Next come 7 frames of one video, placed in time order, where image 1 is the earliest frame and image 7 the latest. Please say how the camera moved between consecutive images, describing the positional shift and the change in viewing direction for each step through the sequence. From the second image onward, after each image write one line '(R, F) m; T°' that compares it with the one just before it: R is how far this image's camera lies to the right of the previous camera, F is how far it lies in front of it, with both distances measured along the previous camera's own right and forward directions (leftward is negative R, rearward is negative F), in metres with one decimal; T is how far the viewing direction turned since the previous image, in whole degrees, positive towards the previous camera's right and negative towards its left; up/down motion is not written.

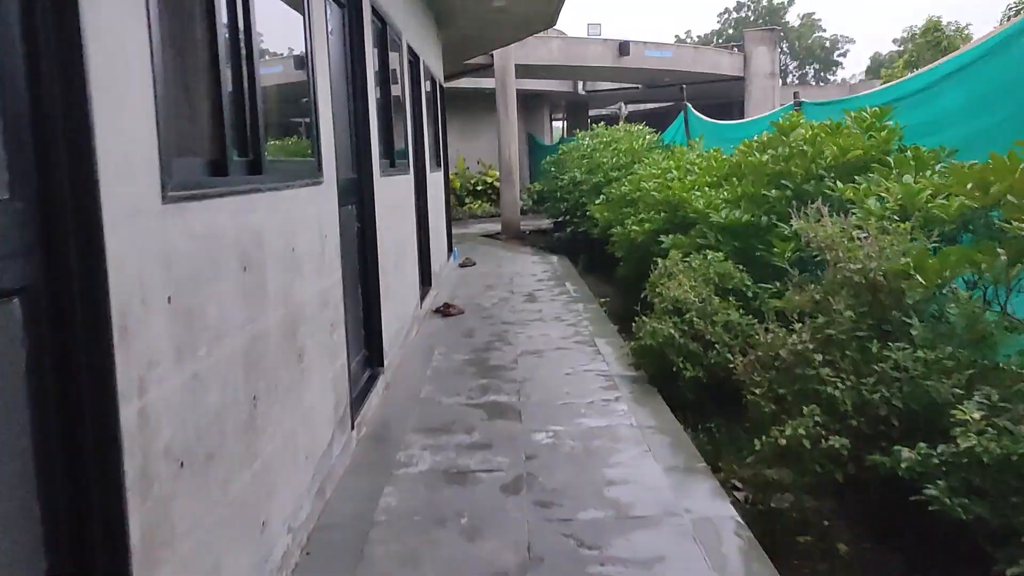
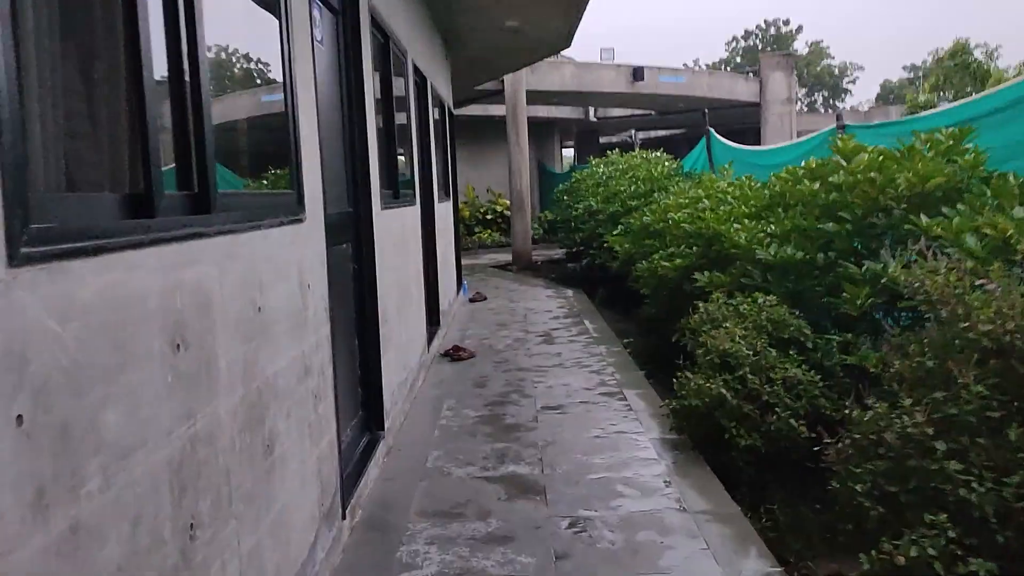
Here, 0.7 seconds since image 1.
(-0.1, +0.6) m; 0°
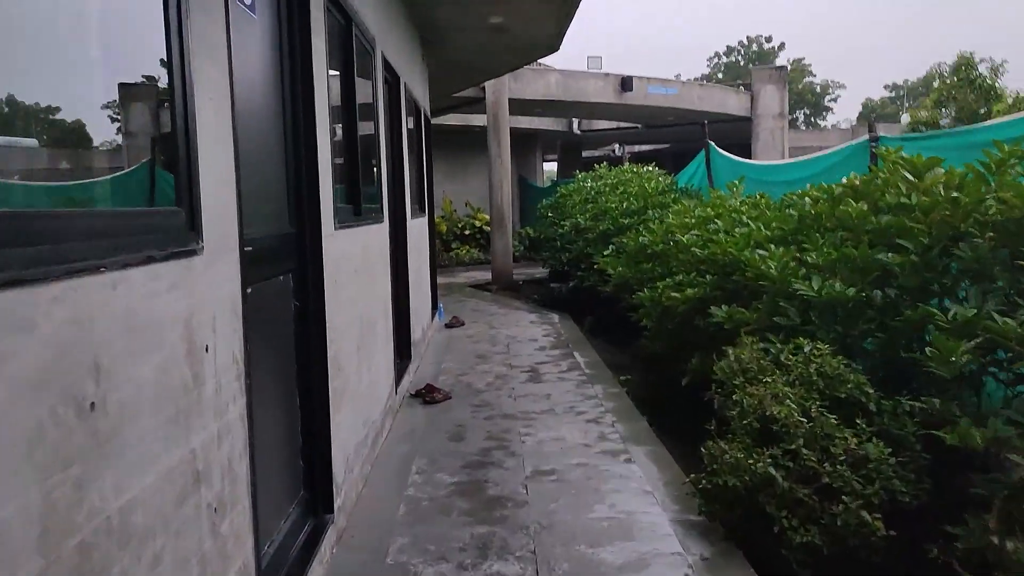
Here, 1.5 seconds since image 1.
(0.0, +0.8) m; +1°
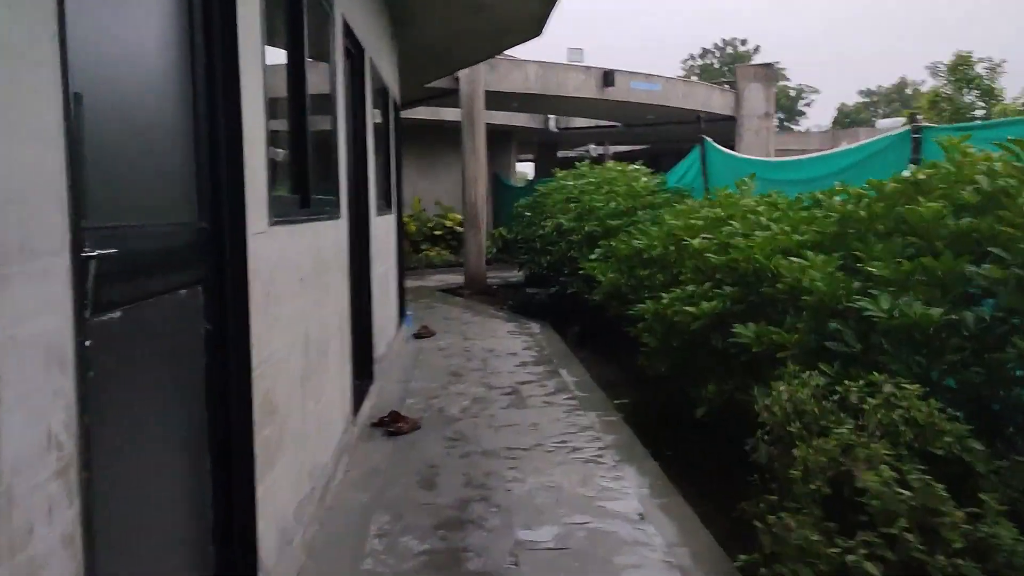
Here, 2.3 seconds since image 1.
(-0.1, +0.8) m; +2°
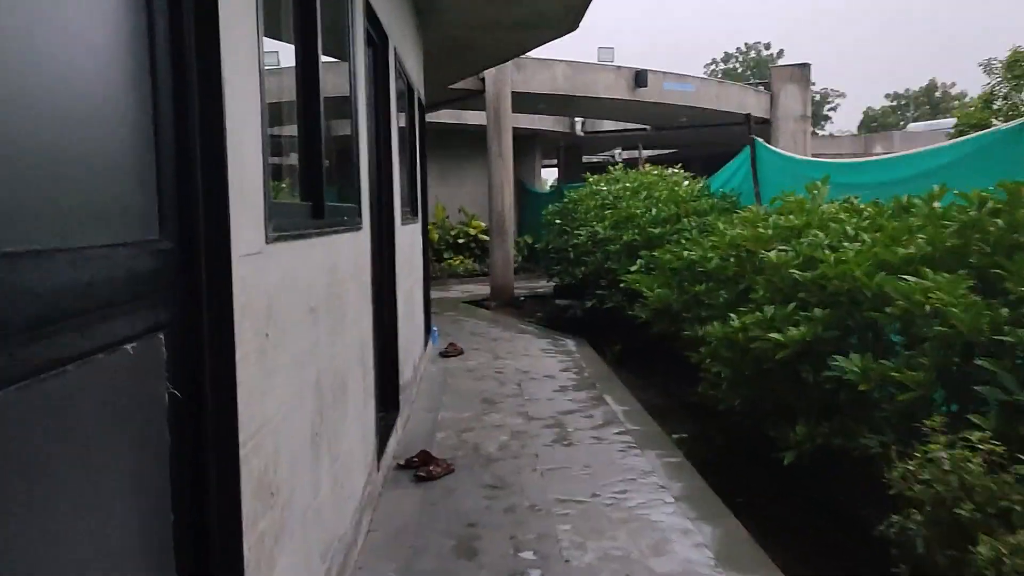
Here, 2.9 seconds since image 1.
(-0.1, +0.6) m; -1°
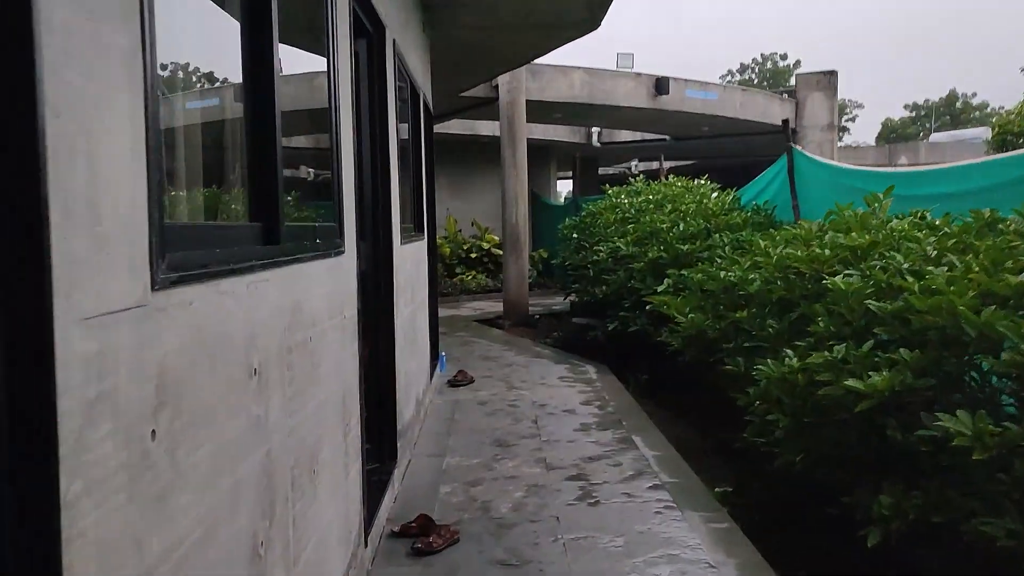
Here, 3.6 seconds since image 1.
(0.0, +0.6) m; -1°
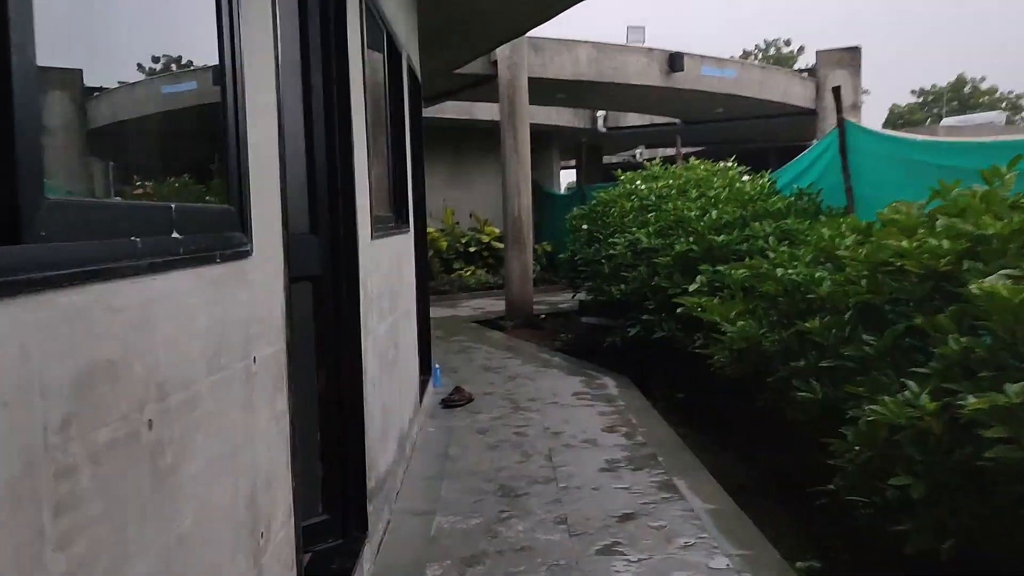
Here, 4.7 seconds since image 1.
(0.0, +1.0) m; 0°
